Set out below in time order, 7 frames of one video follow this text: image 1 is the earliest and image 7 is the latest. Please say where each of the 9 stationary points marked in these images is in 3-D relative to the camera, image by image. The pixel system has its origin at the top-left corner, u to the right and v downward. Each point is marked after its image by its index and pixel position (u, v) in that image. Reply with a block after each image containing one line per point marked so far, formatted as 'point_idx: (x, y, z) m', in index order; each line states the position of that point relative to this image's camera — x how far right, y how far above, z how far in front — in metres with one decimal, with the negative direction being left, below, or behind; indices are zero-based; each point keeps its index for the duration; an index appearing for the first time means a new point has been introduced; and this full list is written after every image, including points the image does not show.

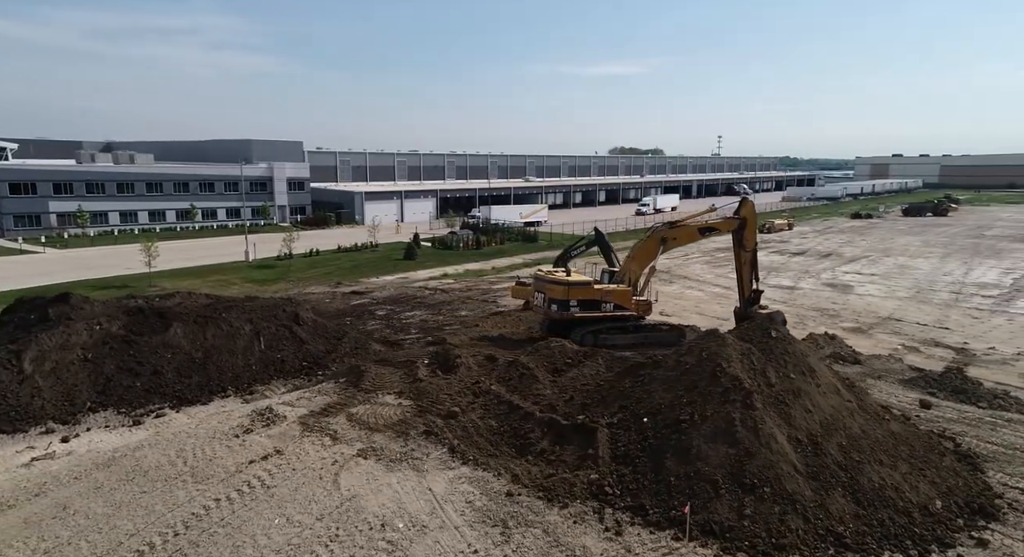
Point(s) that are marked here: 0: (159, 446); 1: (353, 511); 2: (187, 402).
0: (-4.8, -2.2, +8.3) m
1: (-1.6, -2.4, +6.2) m
2: (-7.2, -2.7, +13.4) m
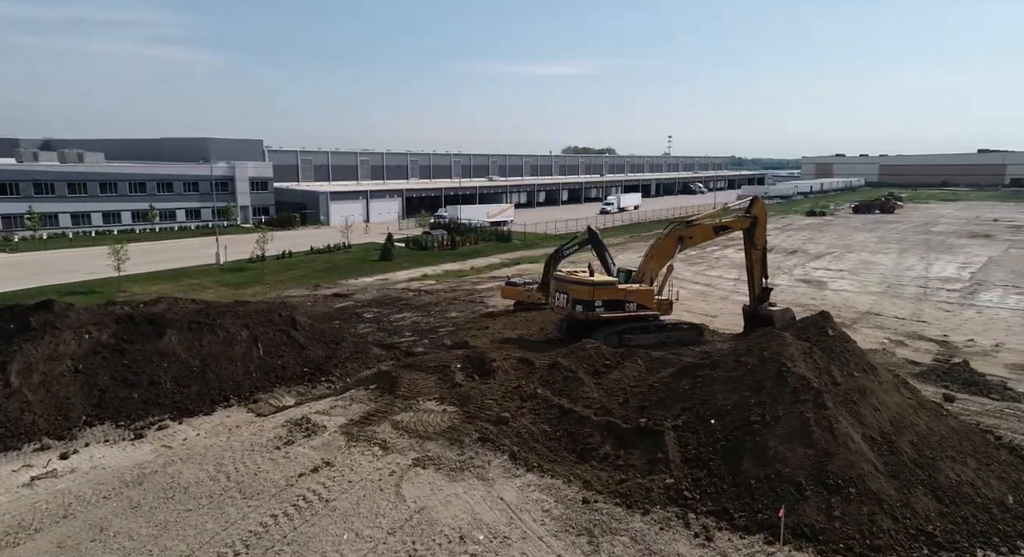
0: (-4.1, -2.3, +7.9) m
1: (-0.9, -2.4, +6.0) m
2: (-6.8, -2.8, +12.8) m
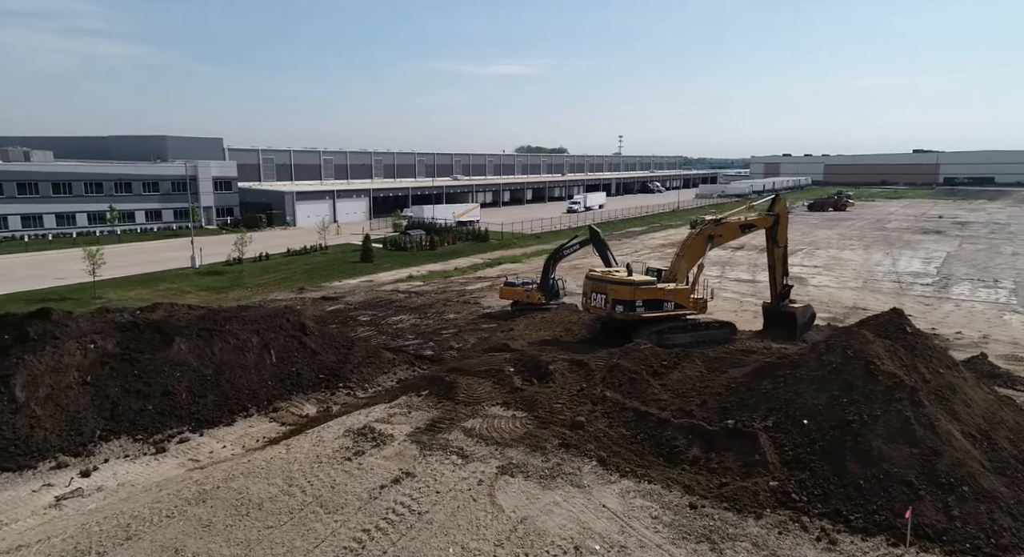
0: (-3.2, -2.4, +7.5) m
1: (+0.2, -2.4, +5.8) m
2: (-6.1, -2.9, +12.3) m
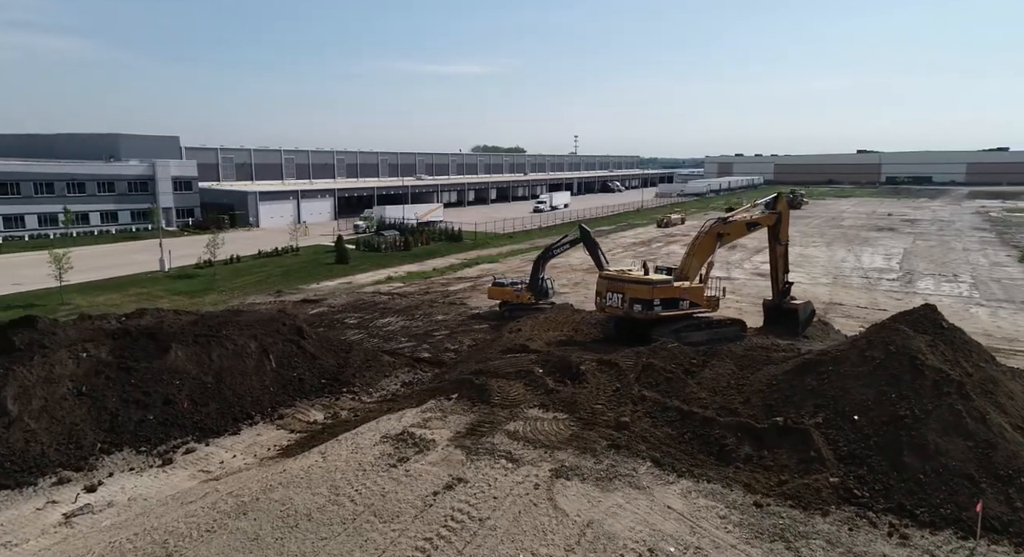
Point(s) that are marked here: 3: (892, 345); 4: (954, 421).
0: (-2.6, -2.4, +7.3) m
1: (+0.9, -2.4, +5.7) m
2: (-5.8, -3.0, +11.9) m
3: (+4.5, -0.8, +7.3) m
4: (+4.5, -1.5, +6.2) m
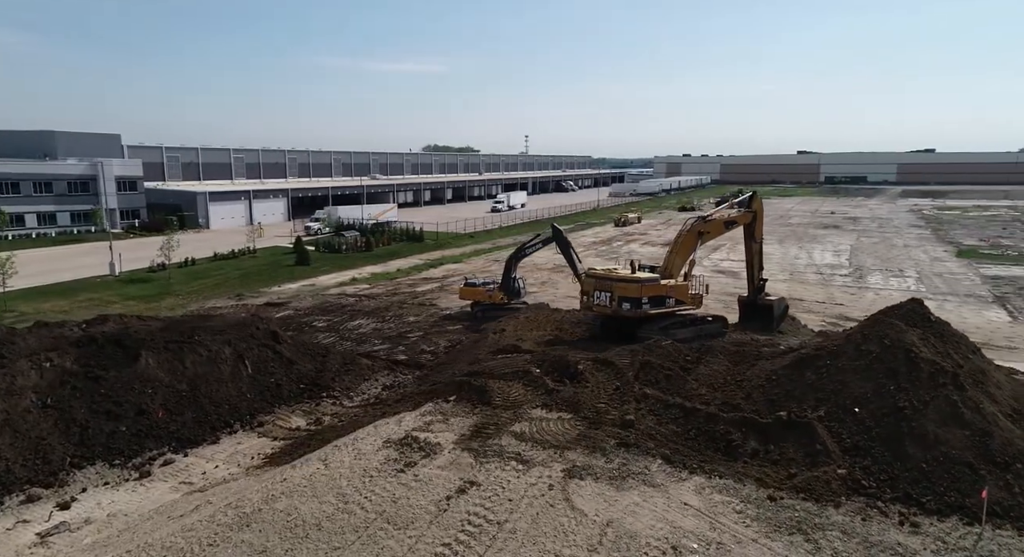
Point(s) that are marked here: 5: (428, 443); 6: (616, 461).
0: (-2.5, -2.5, +7.0) m
1: (+1.1, -2.4, +5.7) m
2: (-6.0, -3.1, +11.4) m
3: (+4.6, -0.7, +7.5) m
4: (+4.7, -1.4, +6.5) m
5: (-1.0, -2.0, +7.6) m
6: (+1.2, -2.0, +6.9) m
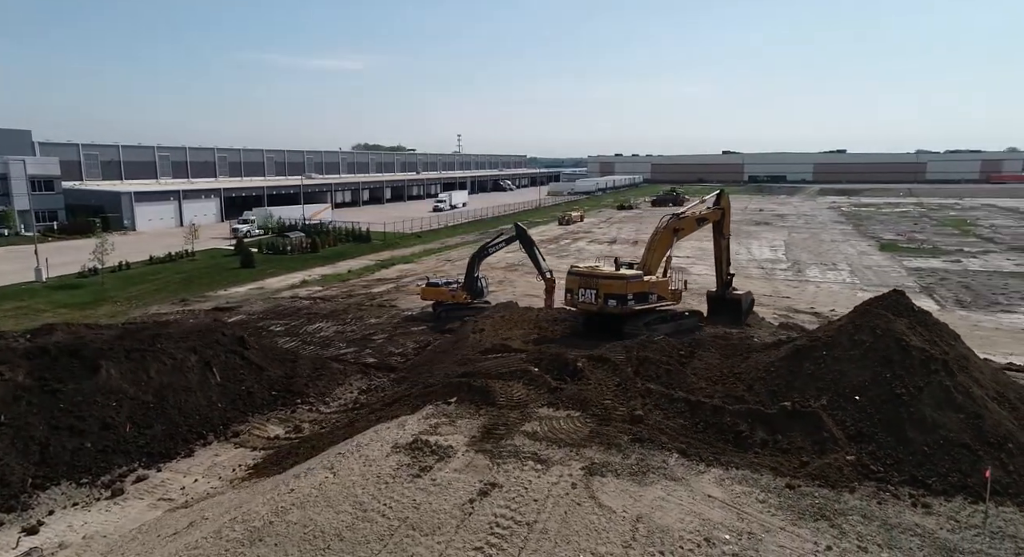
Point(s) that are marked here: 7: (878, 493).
0: (-2.3, -2.5, +6.8) m
1: (+1.4, -2.4, +5.8) m
2: (-6.1, -3.2, +10.8) m
3: (+4.7, -0.7, +7.9) m
4: (+4.9, -1.3, +6.9) m
5: (-0.9, -2.0, +7.4) m
6: (+1.4, -2.0, +6.9) m
7: (+3.7, -2.1, +6.1) m
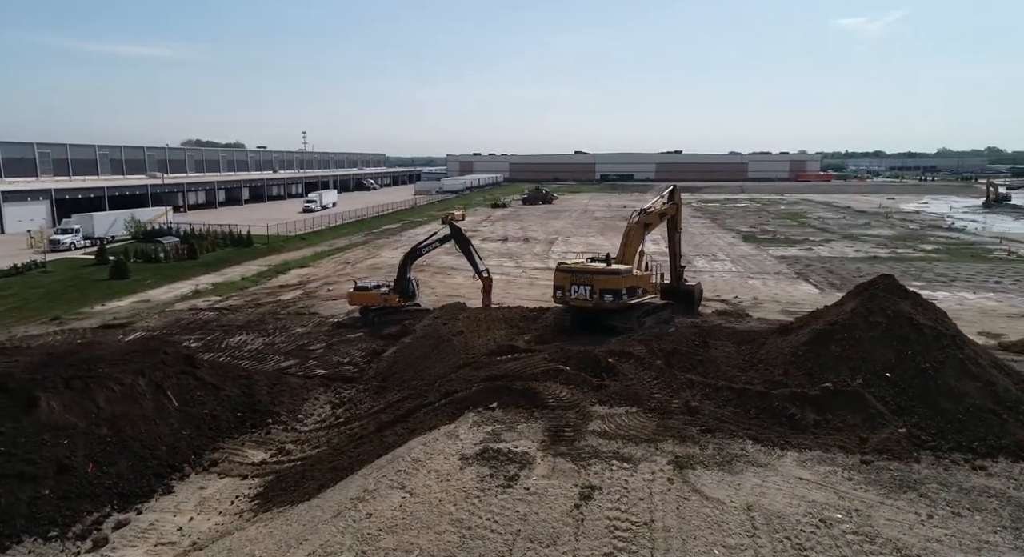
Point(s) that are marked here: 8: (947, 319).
0: (-1.2, -2.6, +6.3) m
1: (+2.6, -2.3, +6.0) m
2: (-5.8, -3.4, +9.5) m
3: (+5.3, -0.5, +8.8) m
4: (+5.7, -1.1, +7.8) m
5: (0.0, -2.1, +7.2) m
6: (+2.3, -2.0, +7.2) m
7: (+4.7, -2.0, +6.8) m
8: (+6.5, -0.6, +9.2) m
